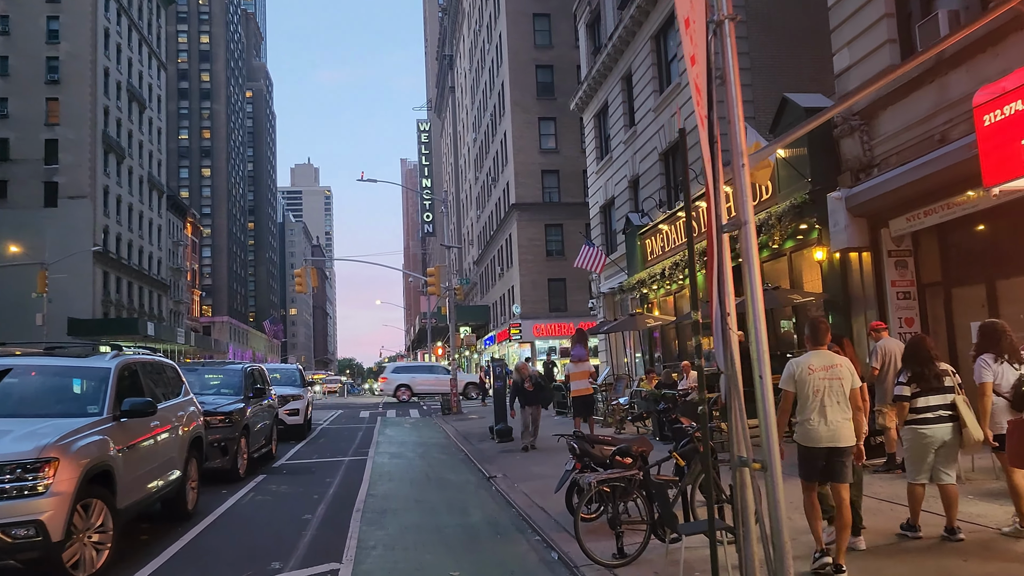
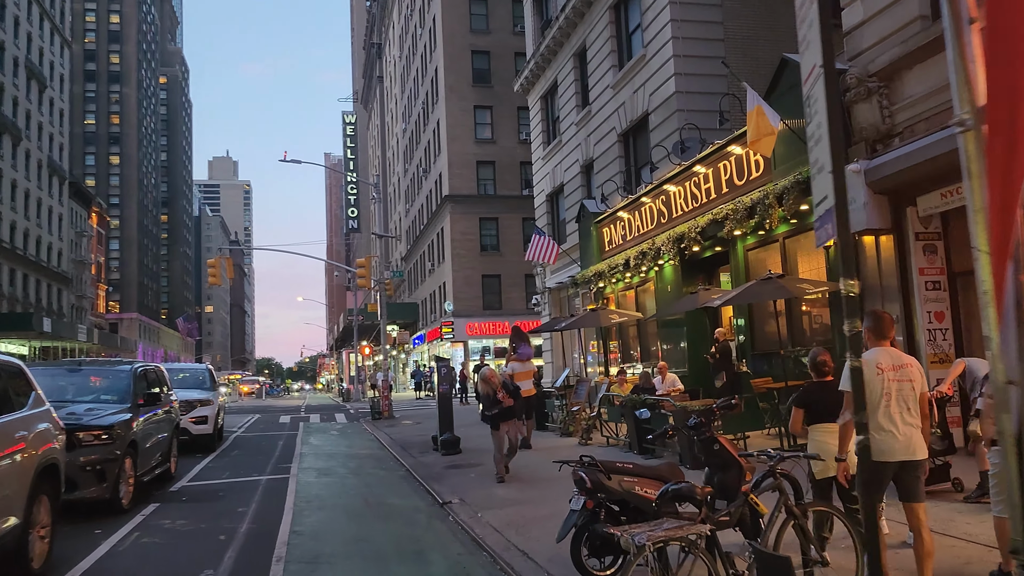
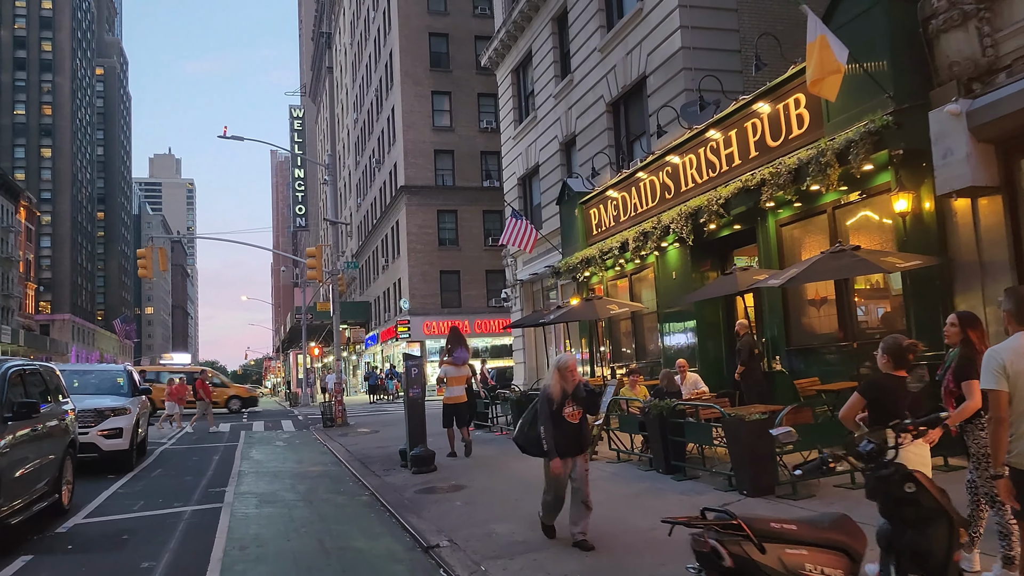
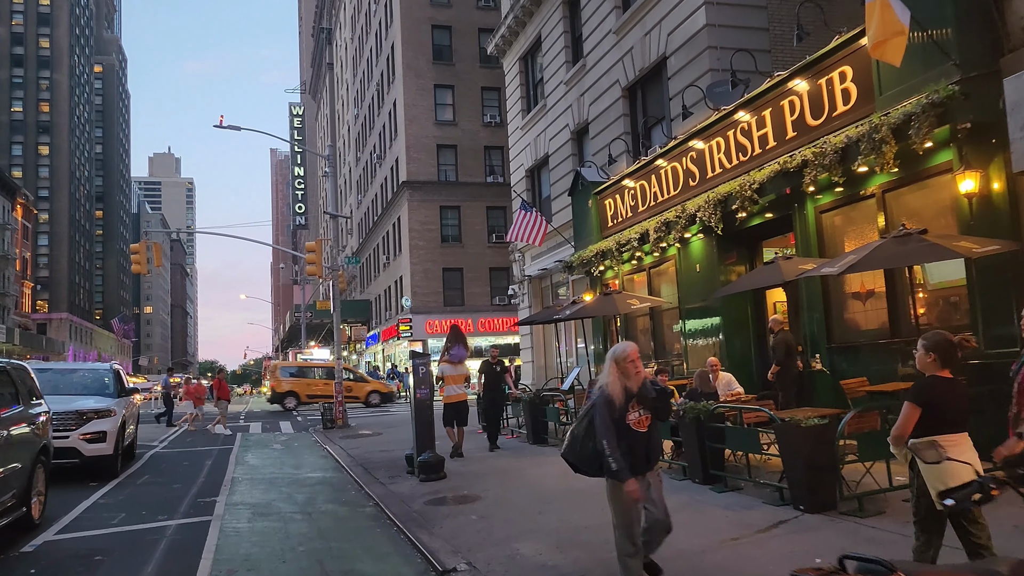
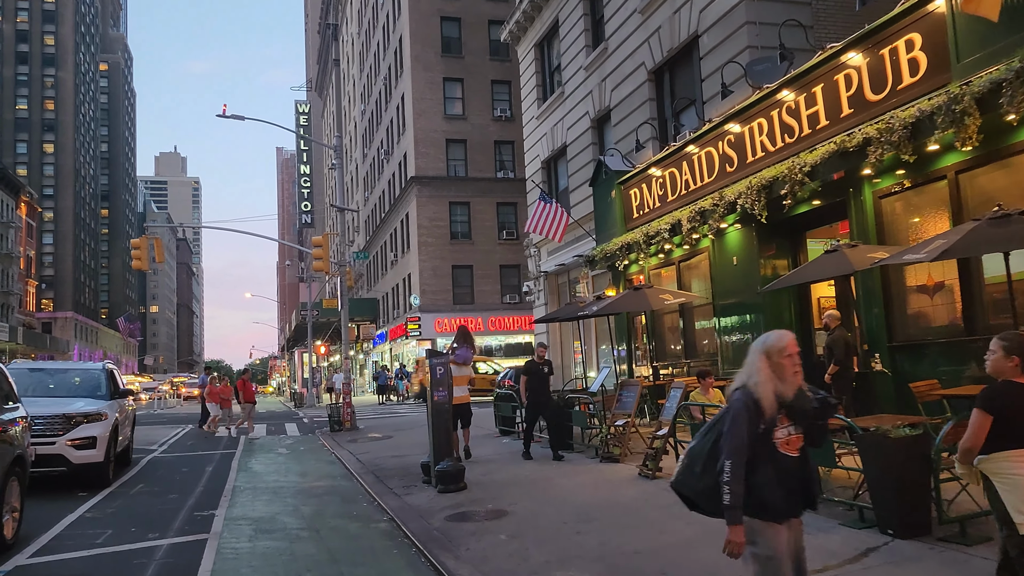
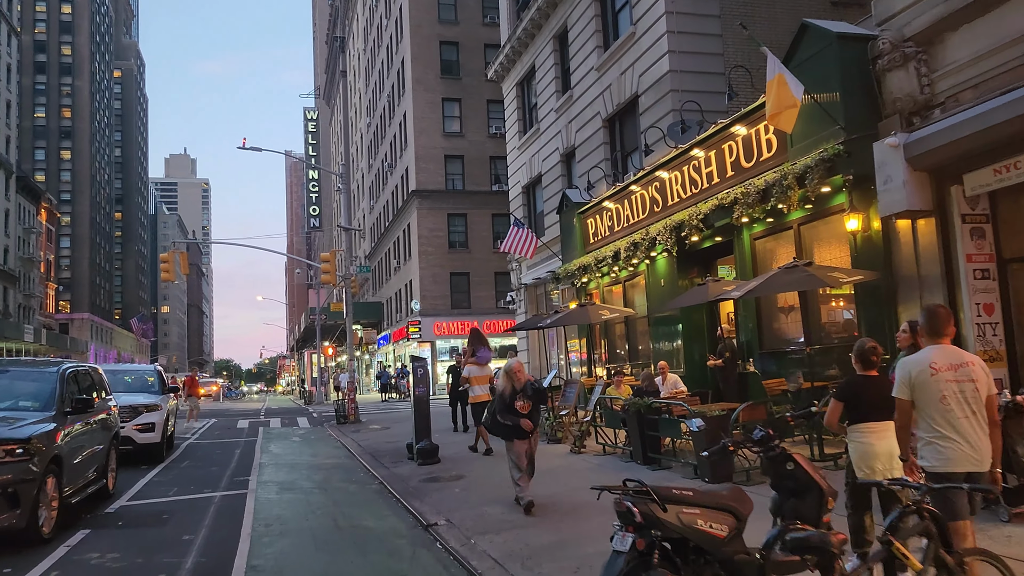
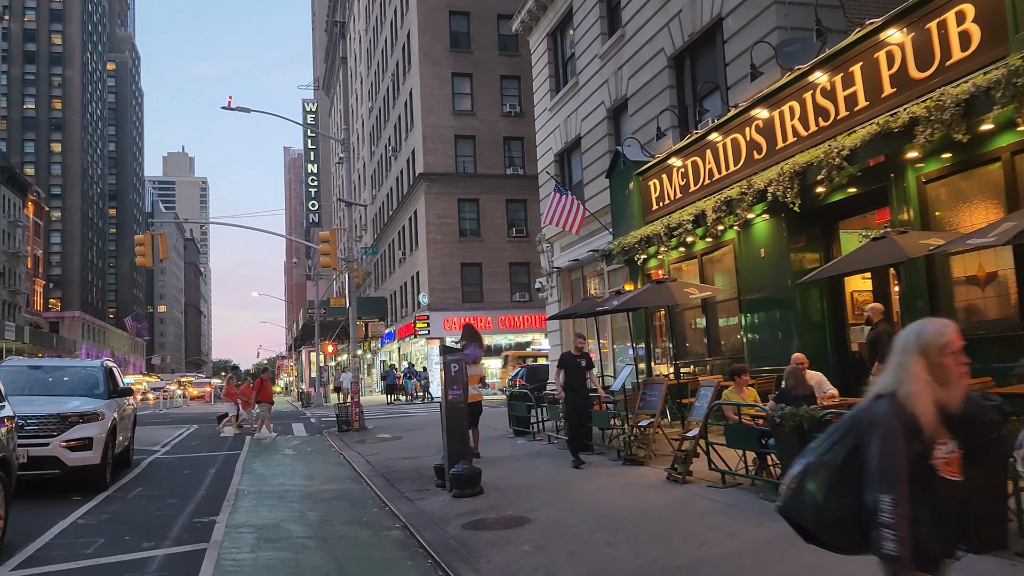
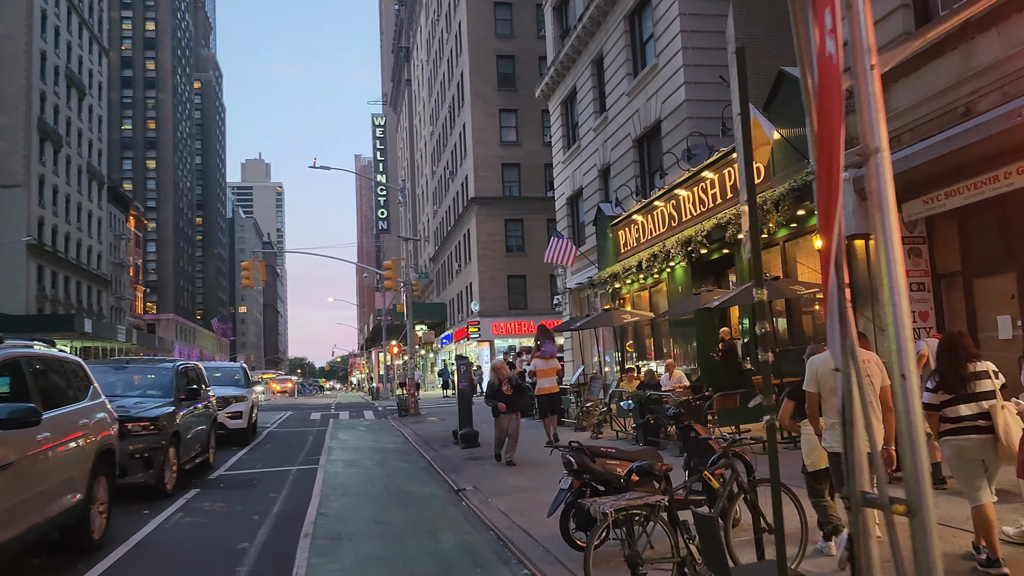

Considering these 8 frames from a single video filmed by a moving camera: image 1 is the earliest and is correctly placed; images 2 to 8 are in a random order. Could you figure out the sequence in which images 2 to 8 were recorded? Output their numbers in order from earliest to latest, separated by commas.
8, 2, 6, 3, 4, 5, 7
